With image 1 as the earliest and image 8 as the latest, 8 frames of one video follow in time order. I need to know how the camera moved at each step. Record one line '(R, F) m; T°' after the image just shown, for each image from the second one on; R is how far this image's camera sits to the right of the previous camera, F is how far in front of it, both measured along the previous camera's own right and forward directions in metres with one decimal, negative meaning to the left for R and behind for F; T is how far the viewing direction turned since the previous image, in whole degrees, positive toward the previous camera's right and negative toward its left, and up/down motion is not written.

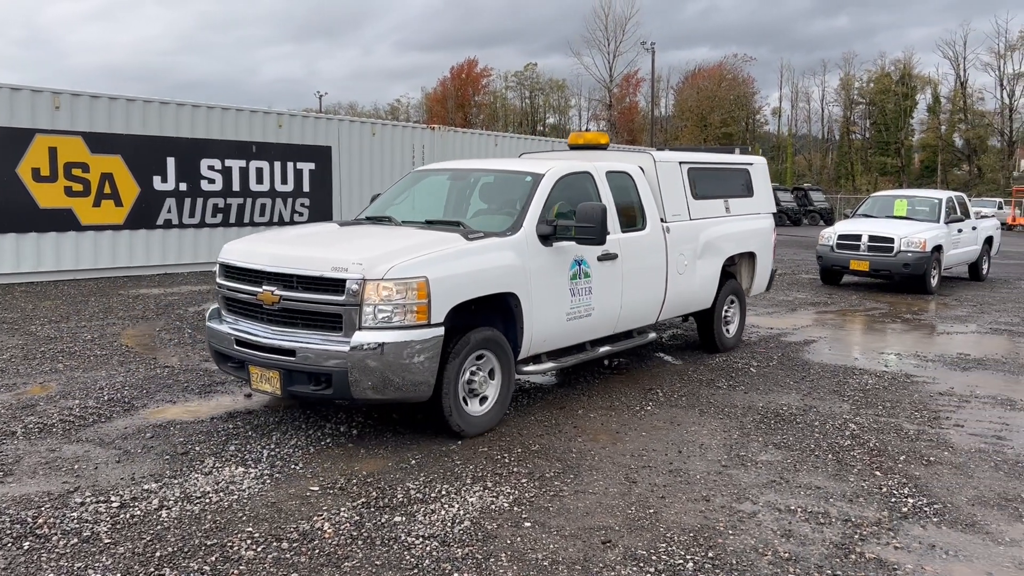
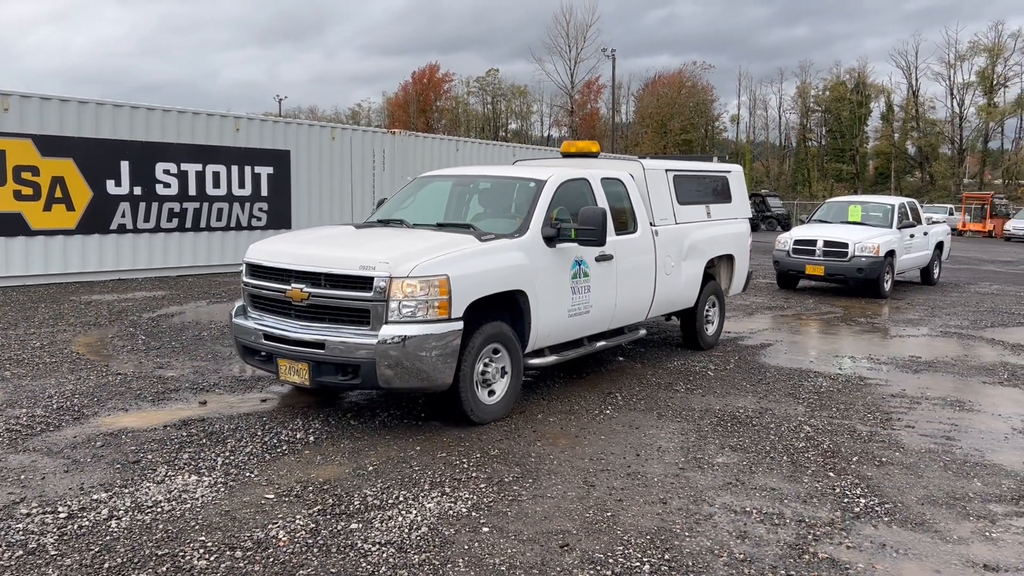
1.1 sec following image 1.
(0.0, 0.0) m; +2°
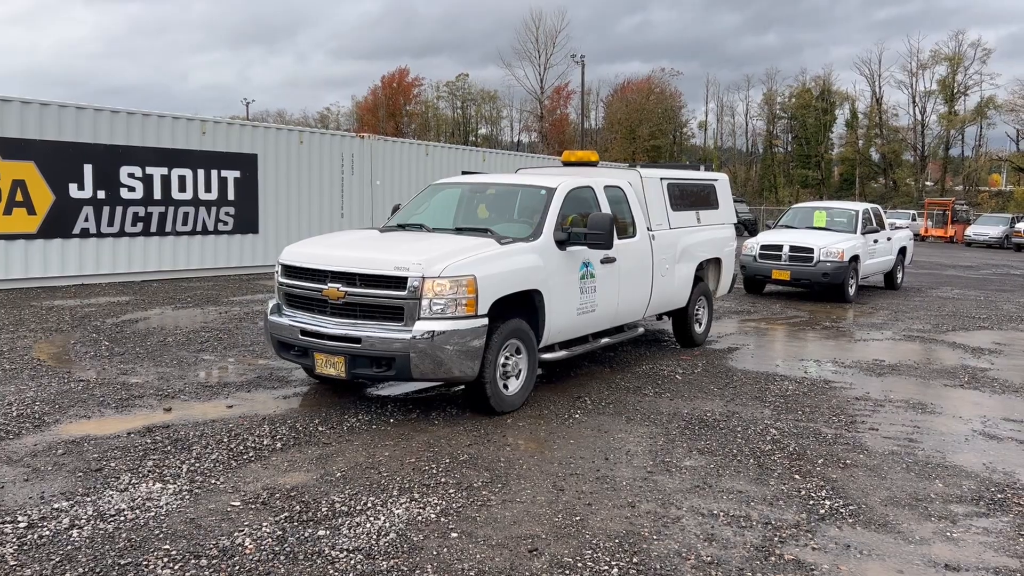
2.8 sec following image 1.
(0.0, 0.0) m; +2°
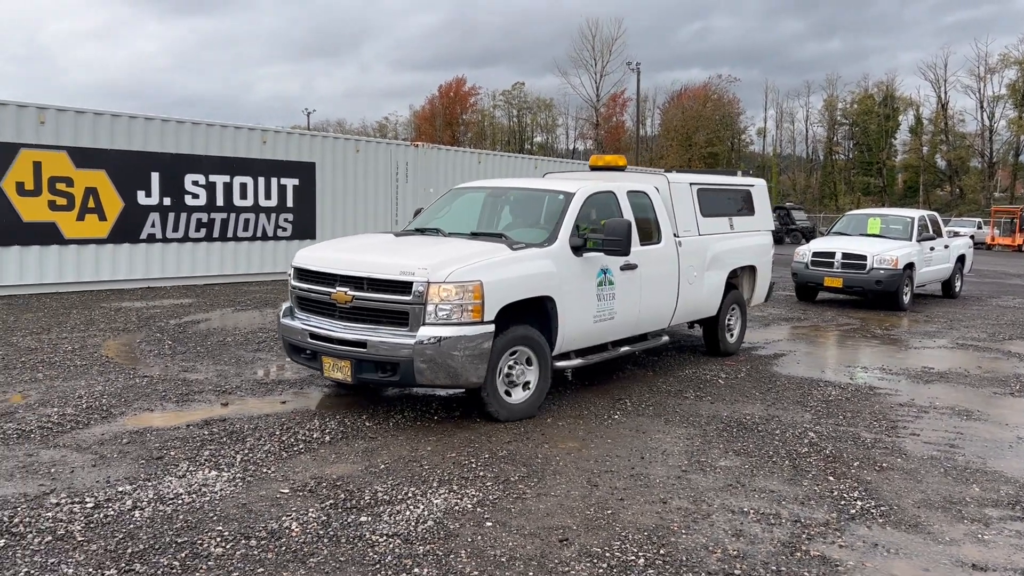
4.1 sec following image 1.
(+0.1, -0.2) m; -4°
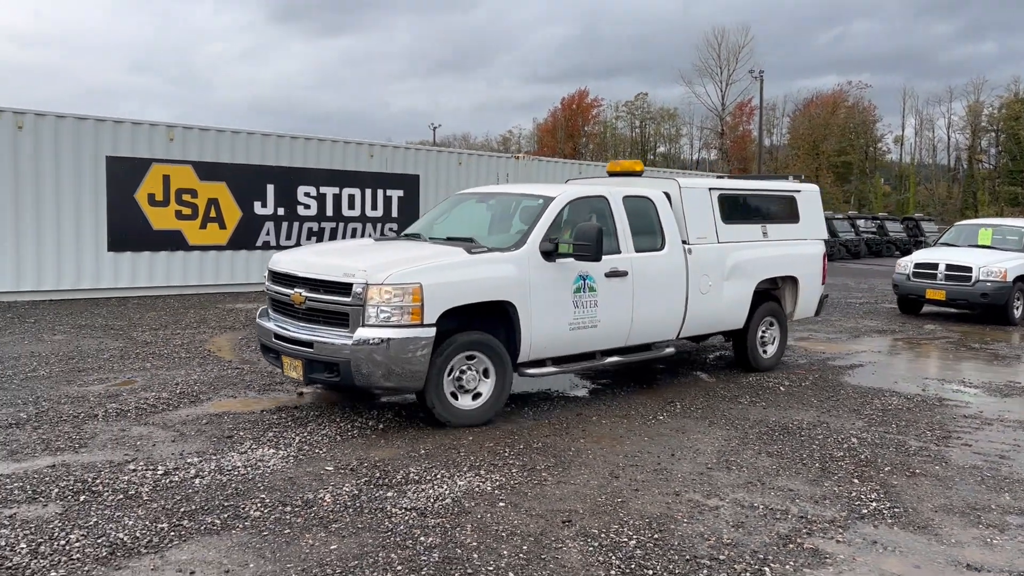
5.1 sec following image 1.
(+0.6, -0.3) m; -8°
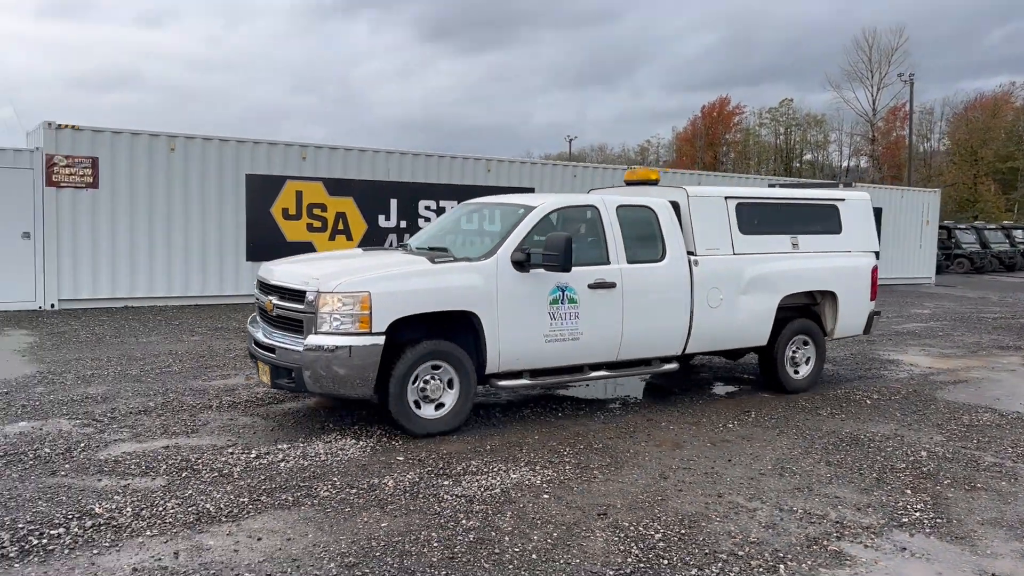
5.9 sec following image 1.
(+0.5, -0.3) m; -9°
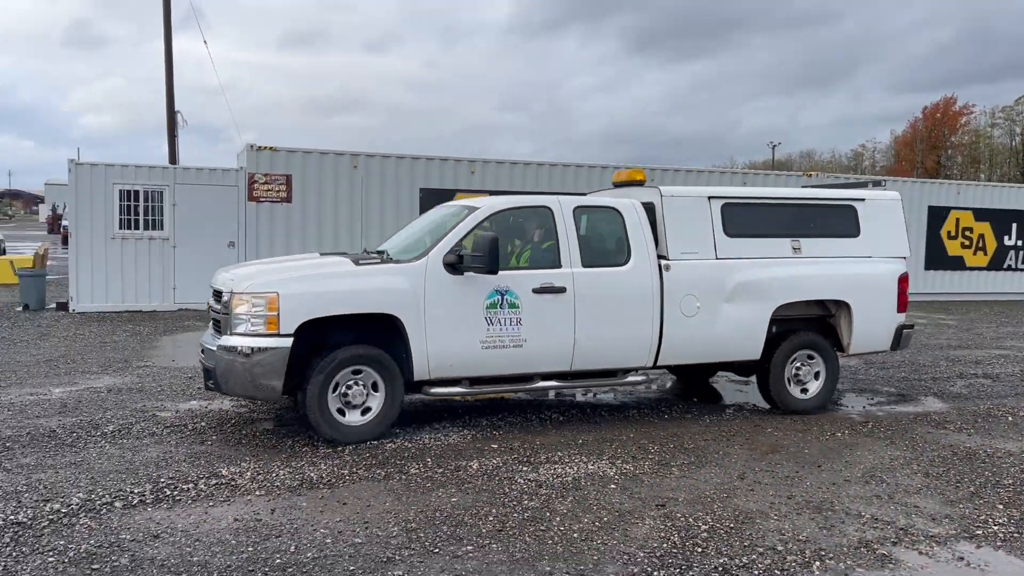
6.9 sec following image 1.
(+0.7, -0.3) m; -13°
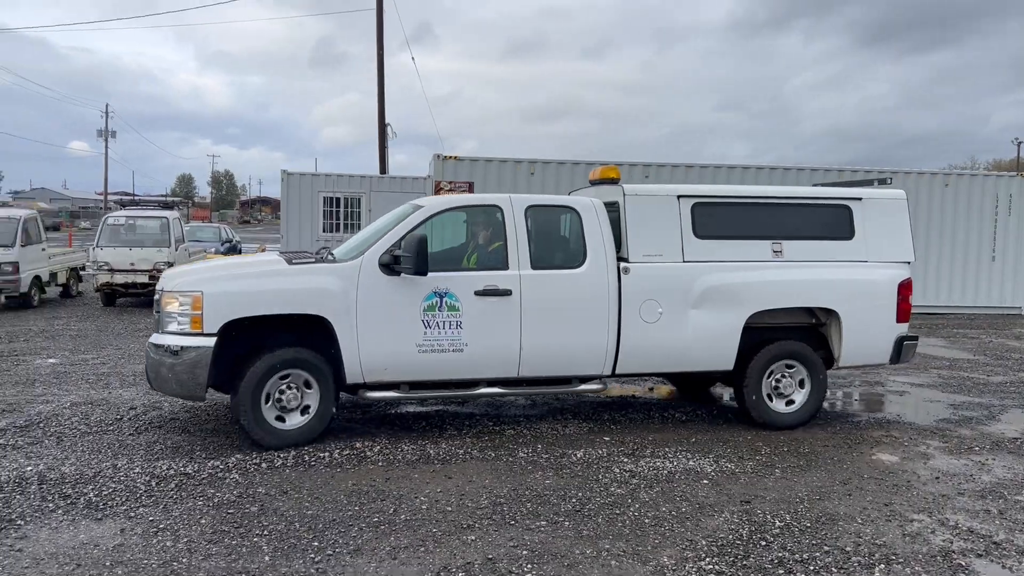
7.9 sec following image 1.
(+0.7, -0.3) m; -14°
